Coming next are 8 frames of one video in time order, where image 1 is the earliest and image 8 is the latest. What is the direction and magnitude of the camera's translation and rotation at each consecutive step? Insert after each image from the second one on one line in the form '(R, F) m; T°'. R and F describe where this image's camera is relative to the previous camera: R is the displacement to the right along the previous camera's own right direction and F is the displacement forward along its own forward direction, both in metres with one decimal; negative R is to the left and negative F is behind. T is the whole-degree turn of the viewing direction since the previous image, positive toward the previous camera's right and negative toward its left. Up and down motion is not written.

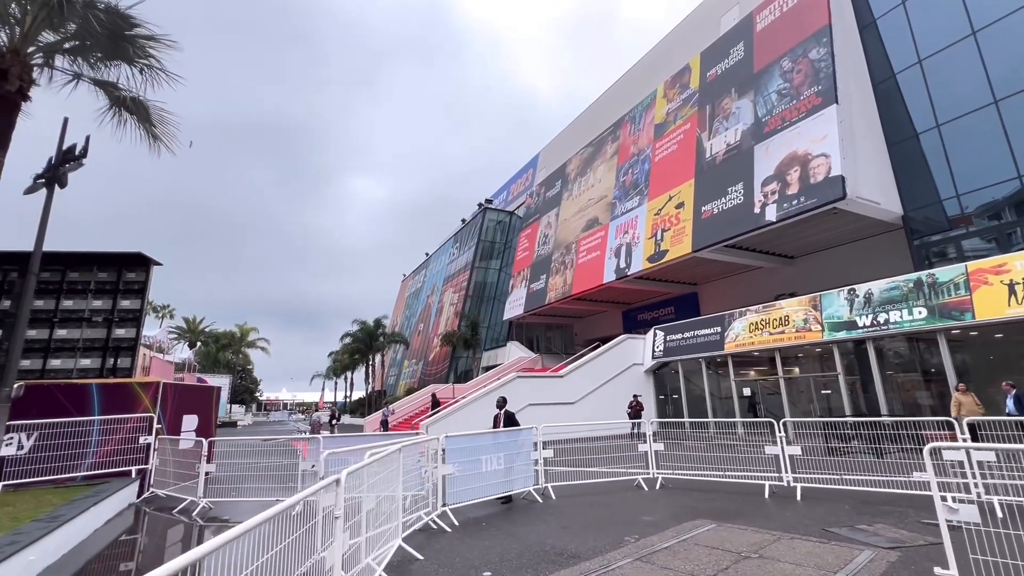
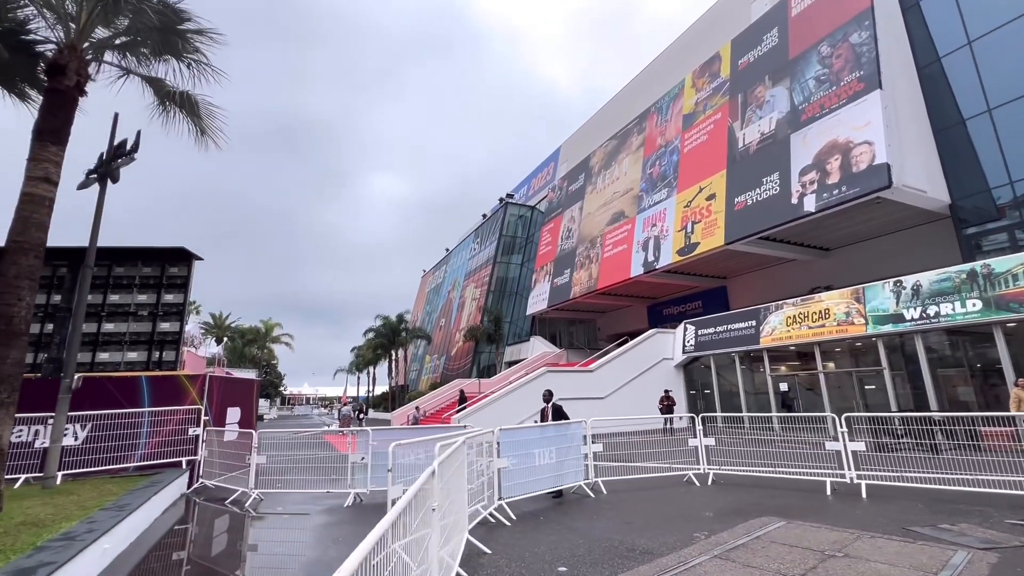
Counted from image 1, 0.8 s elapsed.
(-0.6, +0.1) m; -2°
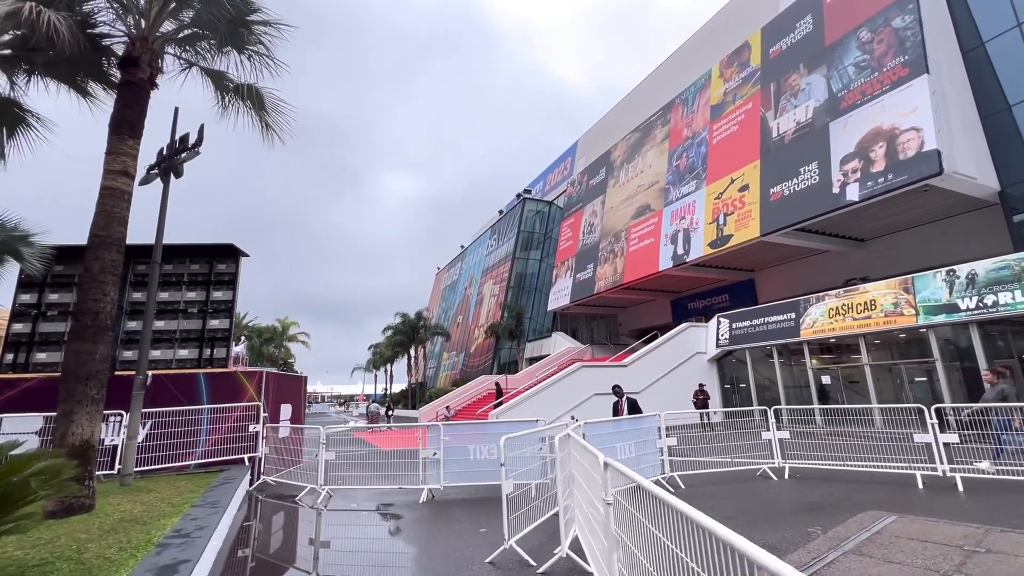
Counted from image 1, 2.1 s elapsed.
(-1.1, +0.2) m; -1°
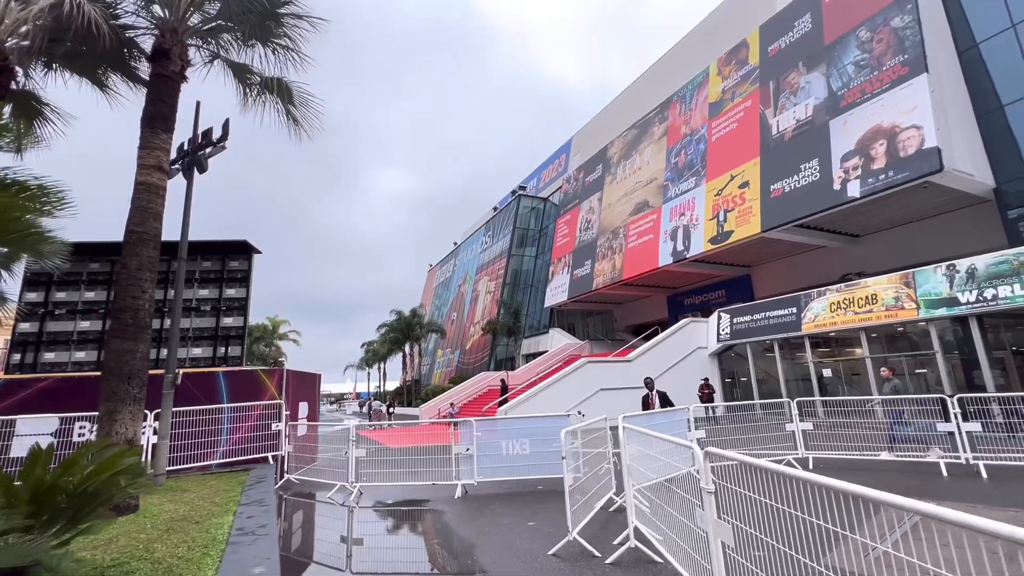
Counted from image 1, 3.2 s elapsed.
(-0.7, 0.0) m; +2°
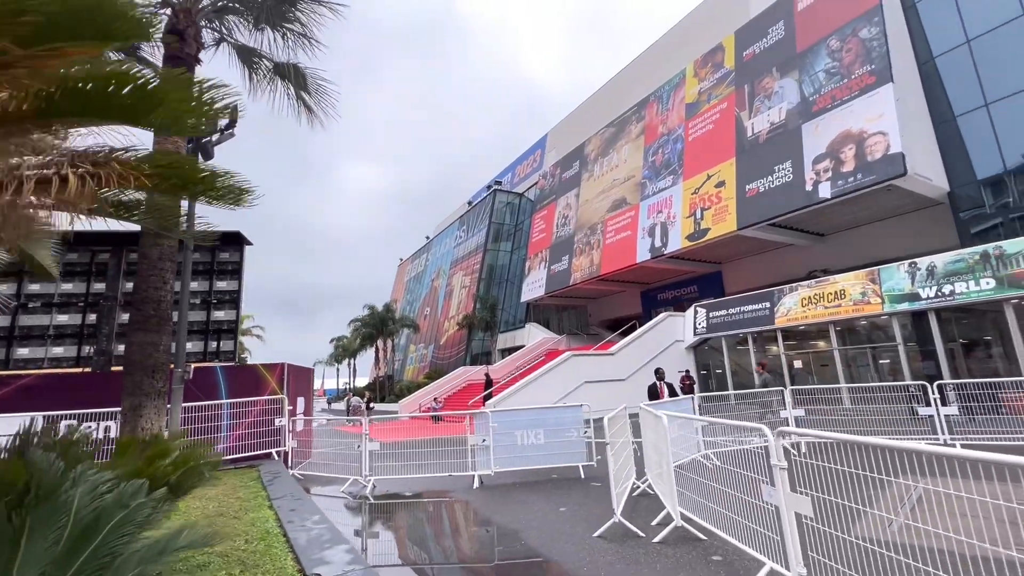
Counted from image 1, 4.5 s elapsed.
(-0.8, -0.1) m; +4°
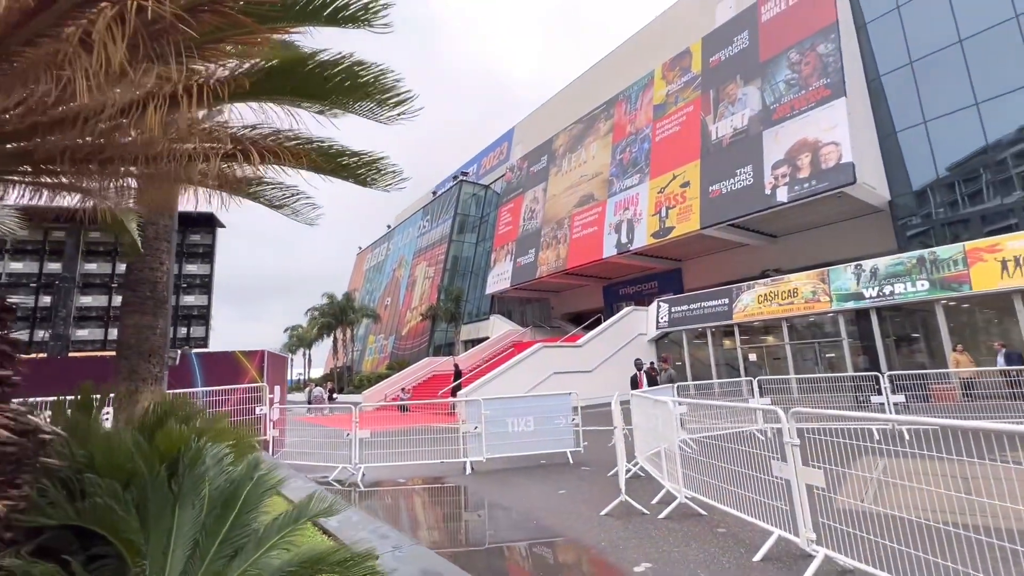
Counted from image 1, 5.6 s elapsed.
(-0.7, -0.2) m; +5°
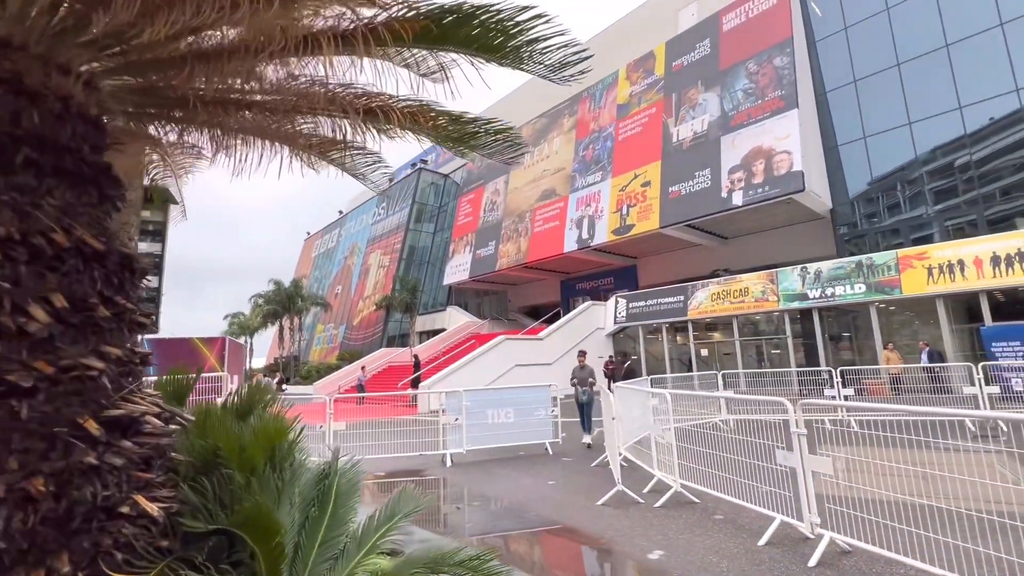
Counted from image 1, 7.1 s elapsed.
(-0.6, +0.1) m; +6°
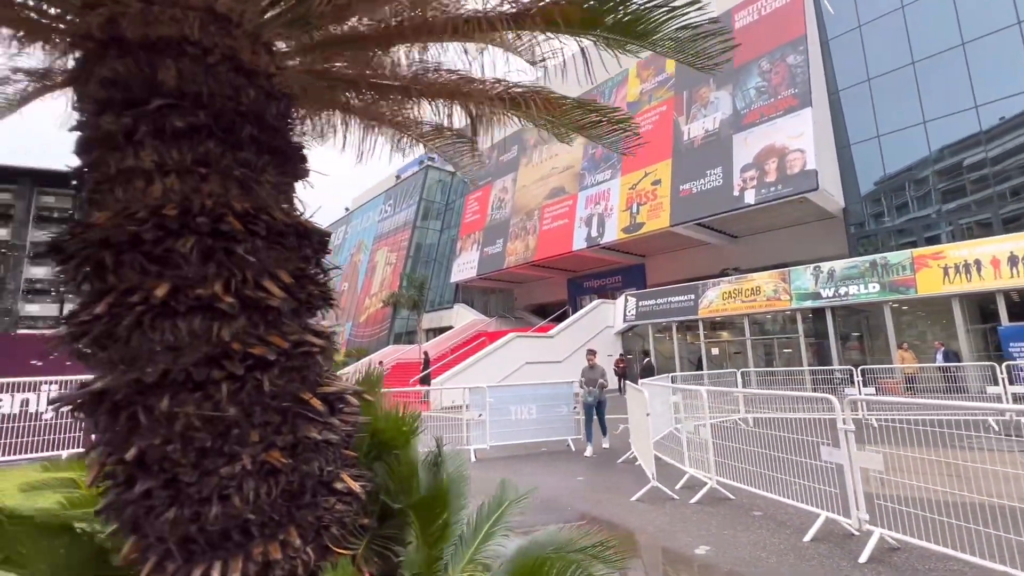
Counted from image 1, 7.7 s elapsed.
(-0.4, 0.0) m; 0°
